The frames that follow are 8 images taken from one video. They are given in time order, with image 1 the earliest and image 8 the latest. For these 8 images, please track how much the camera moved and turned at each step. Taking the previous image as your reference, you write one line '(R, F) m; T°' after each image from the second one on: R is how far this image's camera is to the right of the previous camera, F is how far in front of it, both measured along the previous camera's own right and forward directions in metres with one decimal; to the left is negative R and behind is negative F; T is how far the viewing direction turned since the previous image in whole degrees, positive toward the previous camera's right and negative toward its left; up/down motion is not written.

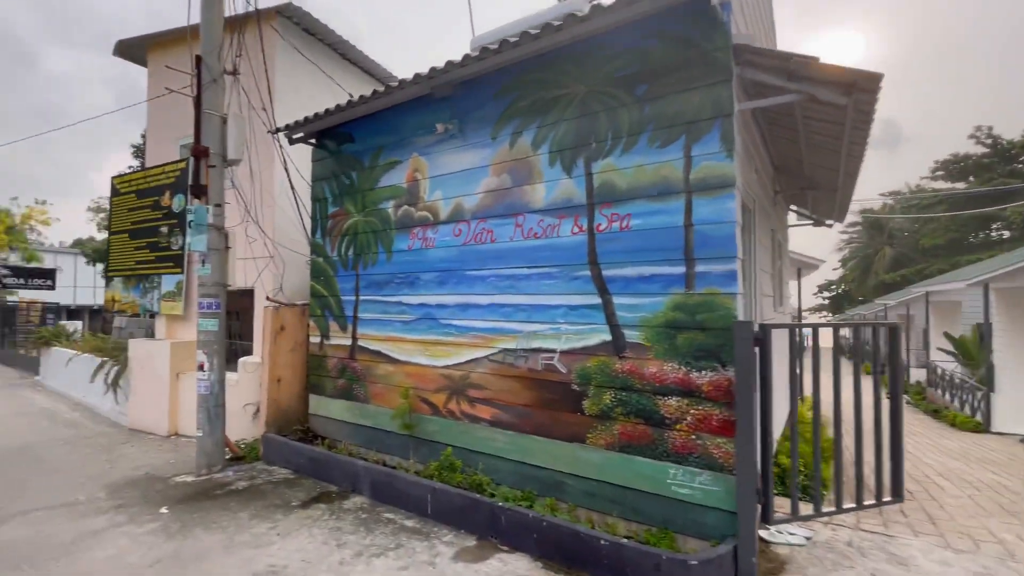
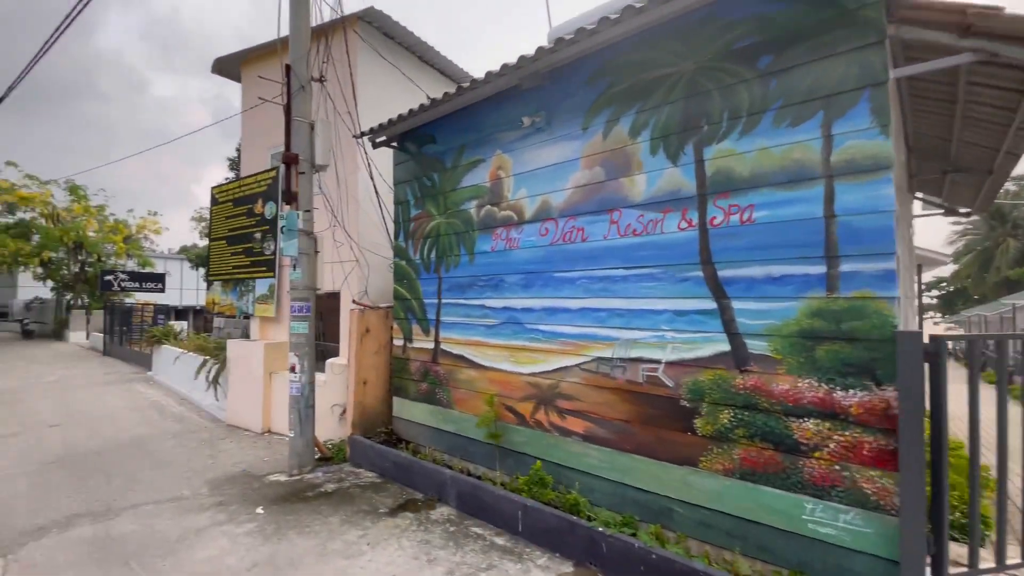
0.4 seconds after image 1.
(-0.3, +0.4) m; -8°
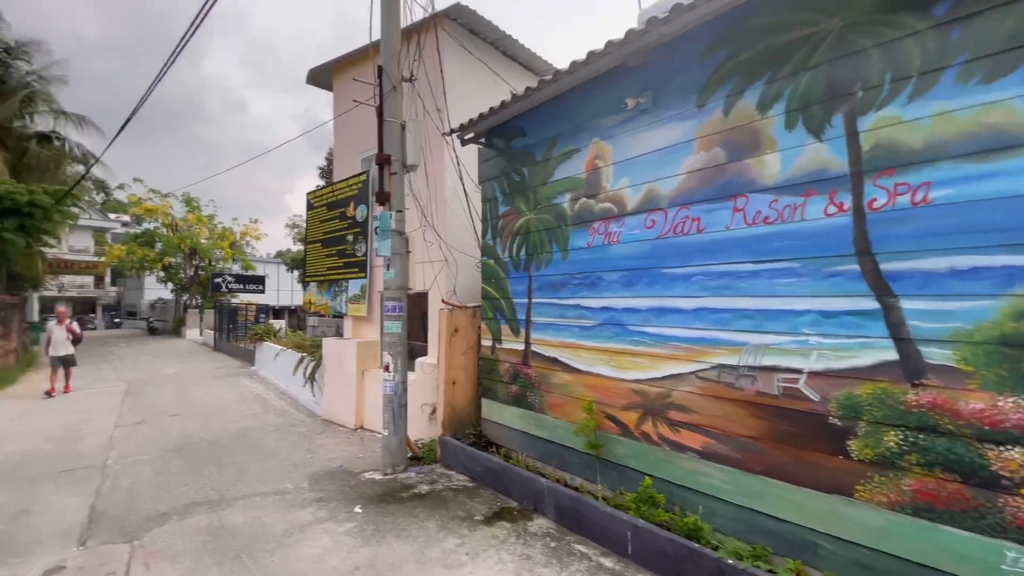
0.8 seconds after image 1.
(-0.4, +0.3) m; -8°
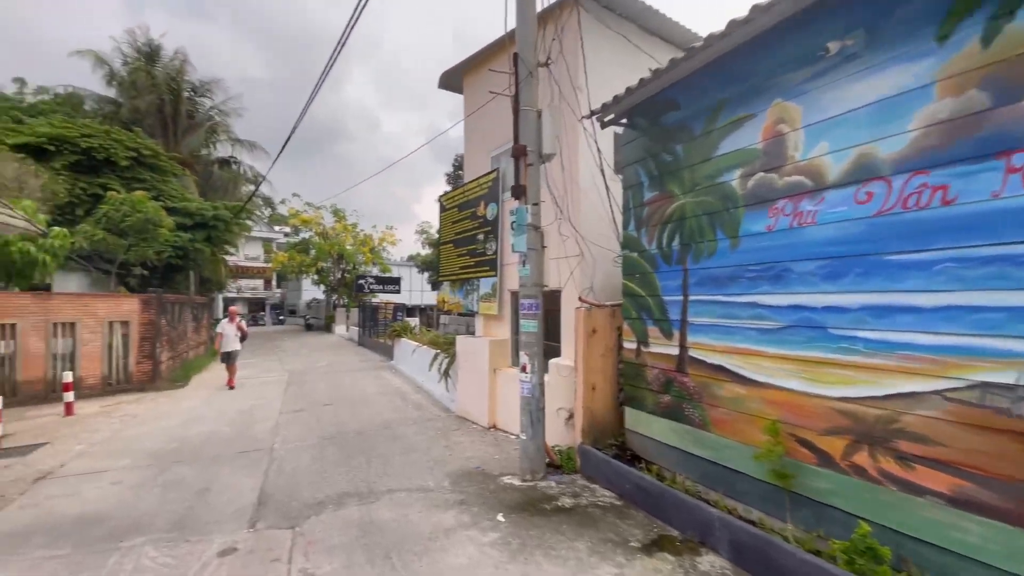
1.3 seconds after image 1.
(-0.4, +0.5) m; -14°
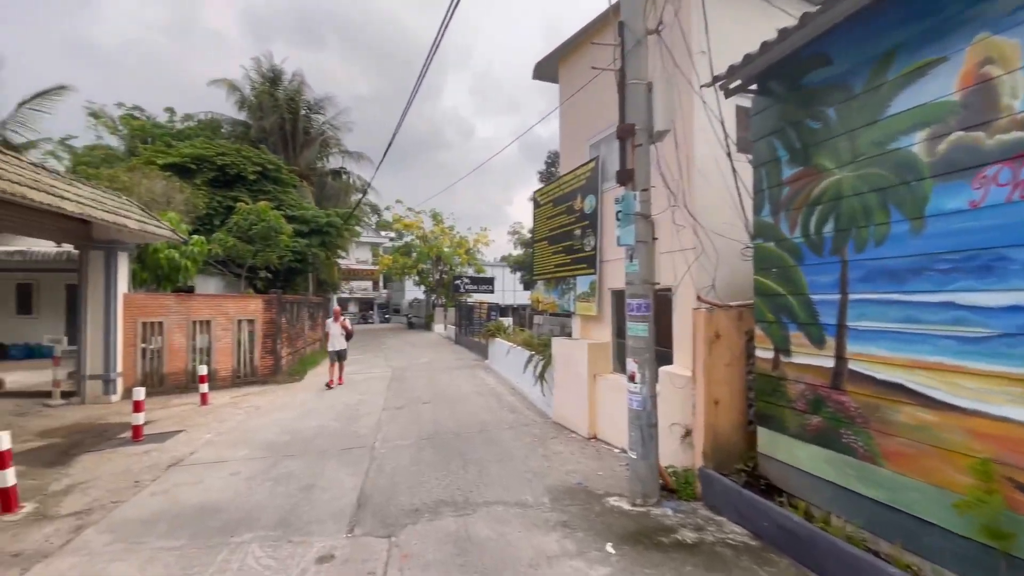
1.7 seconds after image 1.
(-0.2, +0.6) m; -11°
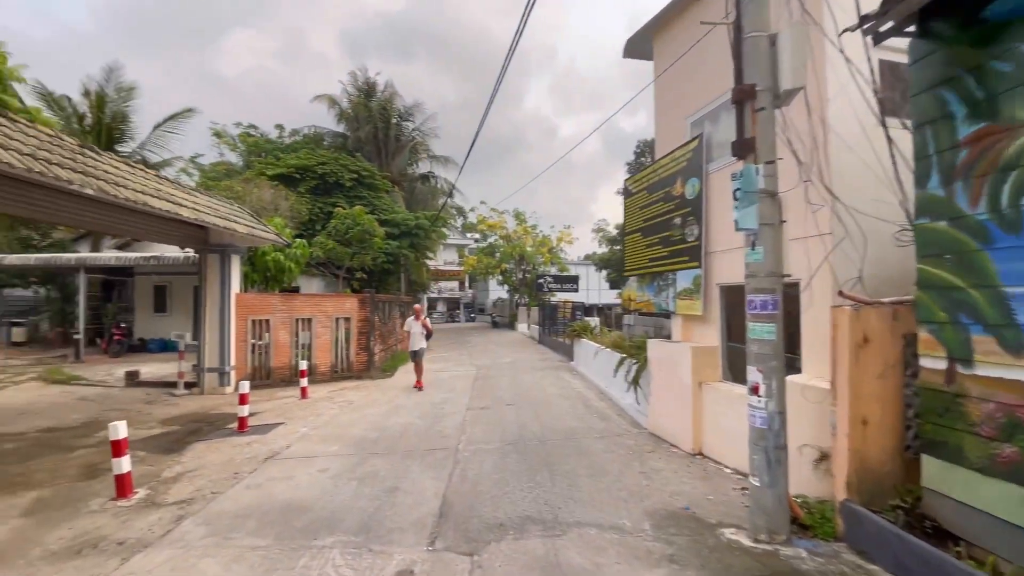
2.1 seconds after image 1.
(-0.1, +0.5) m; -10°
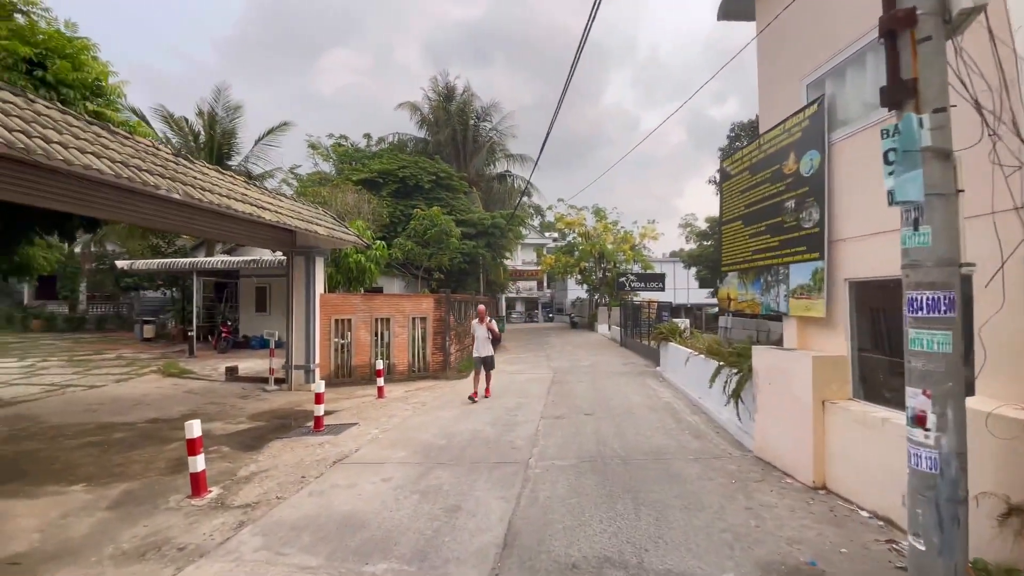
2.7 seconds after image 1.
(+0.1, +0.7) m; -10°
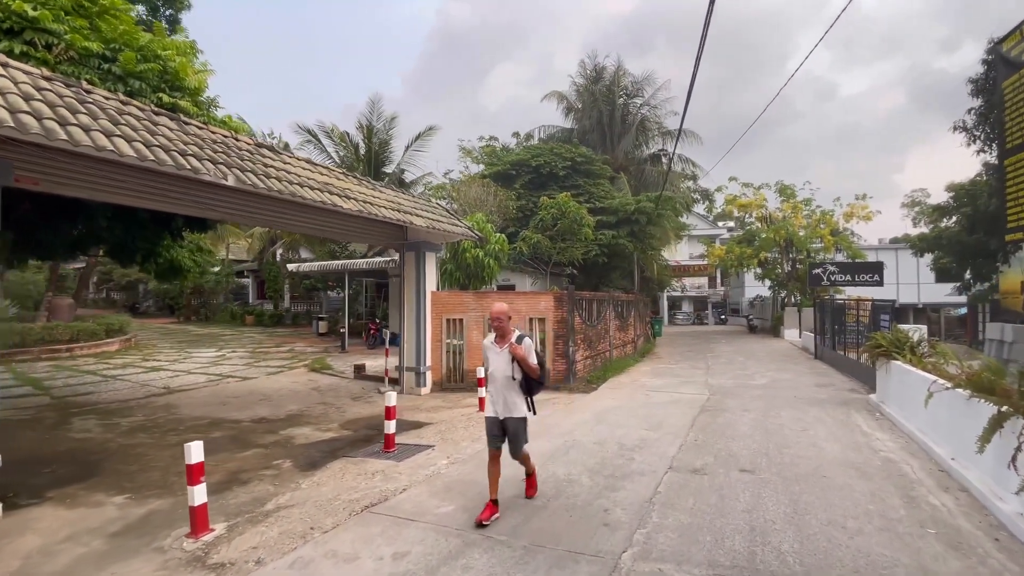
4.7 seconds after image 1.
(+0.8, +2.5) m; -20°
